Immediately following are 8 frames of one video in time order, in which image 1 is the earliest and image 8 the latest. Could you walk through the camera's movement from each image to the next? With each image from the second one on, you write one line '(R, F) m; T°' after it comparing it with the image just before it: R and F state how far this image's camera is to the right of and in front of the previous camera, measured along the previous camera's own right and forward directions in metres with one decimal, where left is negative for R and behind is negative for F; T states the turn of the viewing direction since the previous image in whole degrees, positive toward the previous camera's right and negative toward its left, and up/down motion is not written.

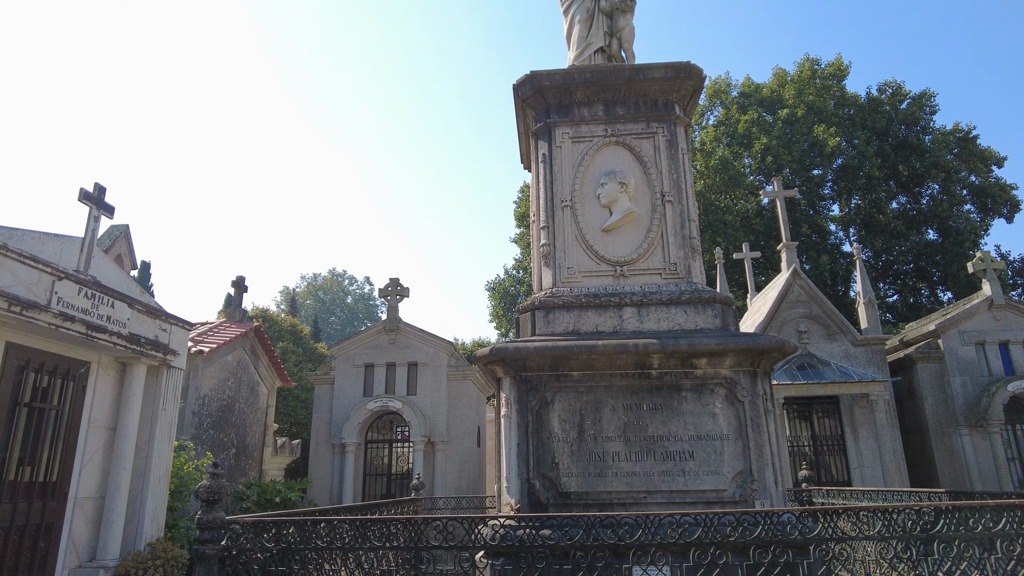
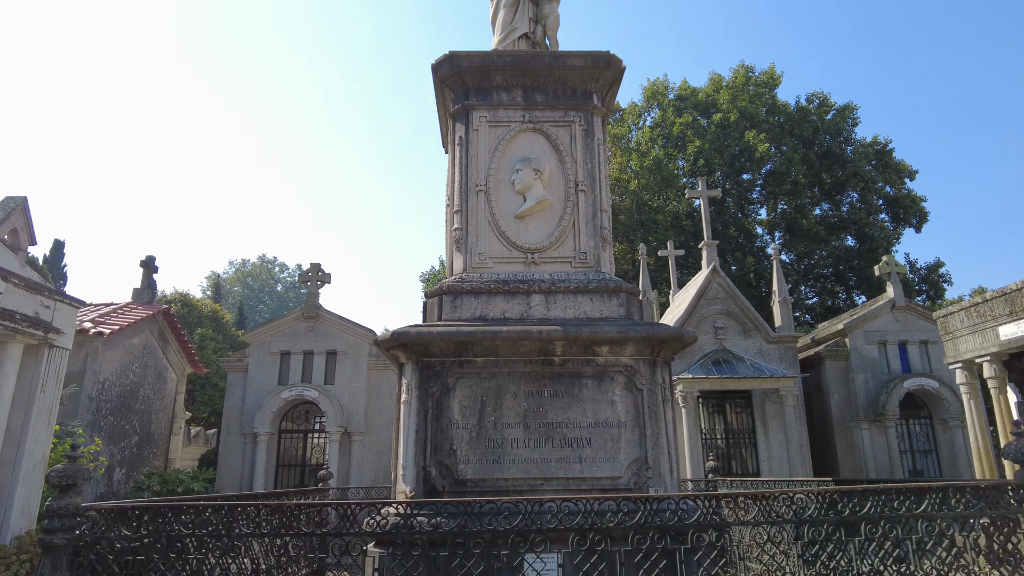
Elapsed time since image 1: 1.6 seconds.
(+0.3, +0.1) m; +5°
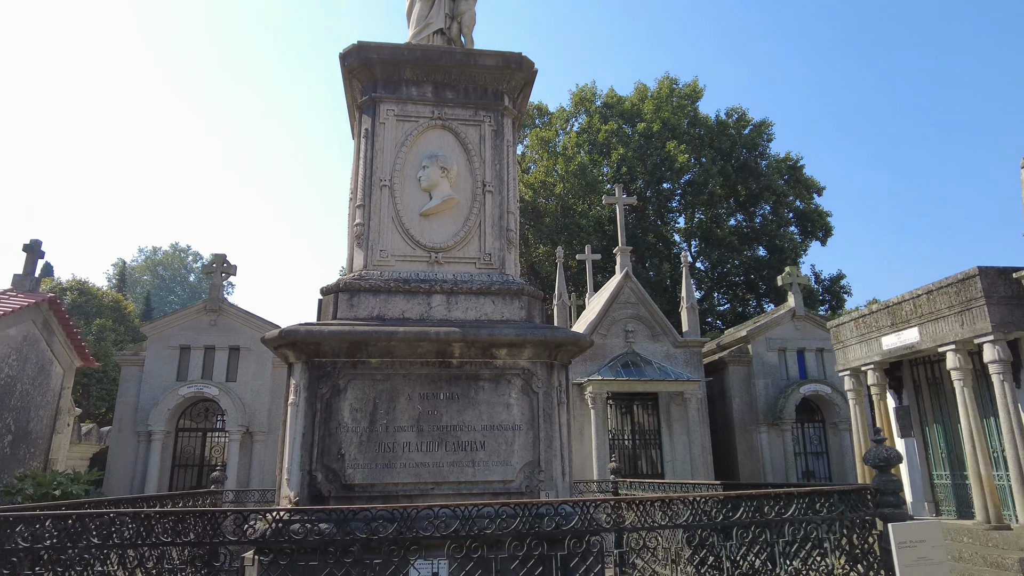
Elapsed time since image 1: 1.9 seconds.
(+0.2, +0.1) m; +6°
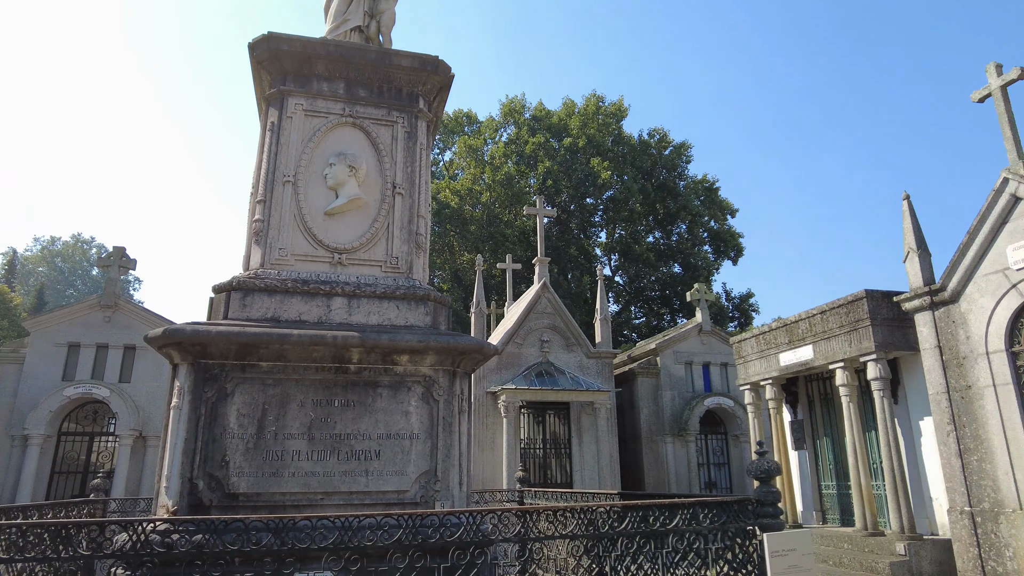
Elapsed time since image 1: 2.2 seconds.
(+0.2, +0.1) m; +7°
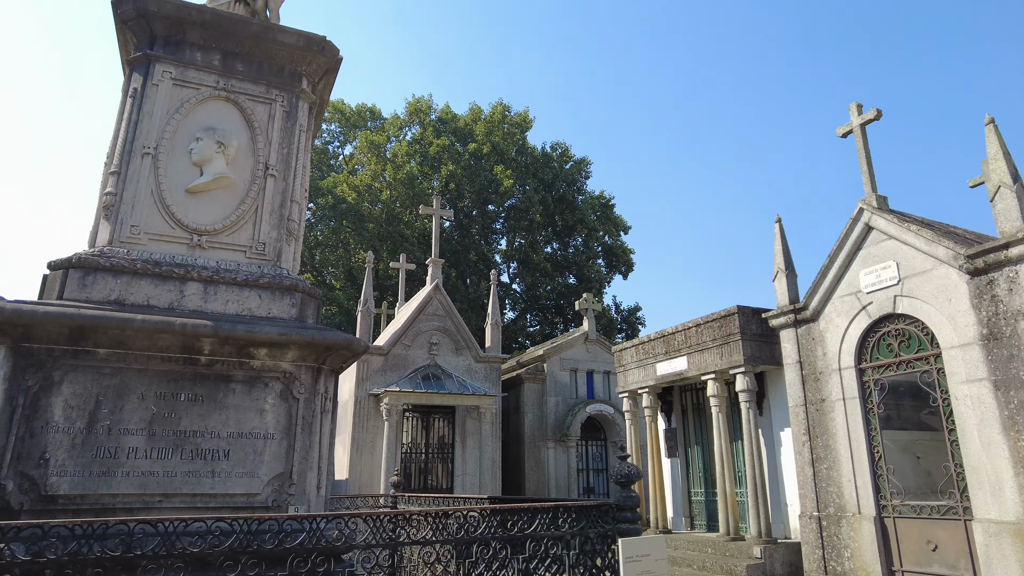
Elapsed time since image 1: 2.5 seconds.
(+0.2, +0.1) m; +9°
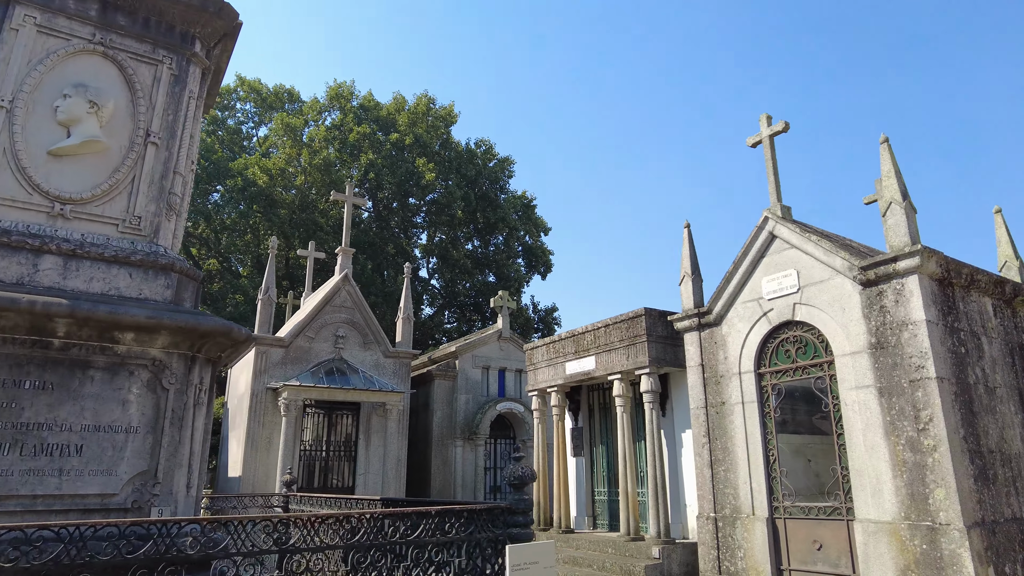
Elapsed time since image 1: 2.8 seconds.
(+0.1, +0.2) m; +7°
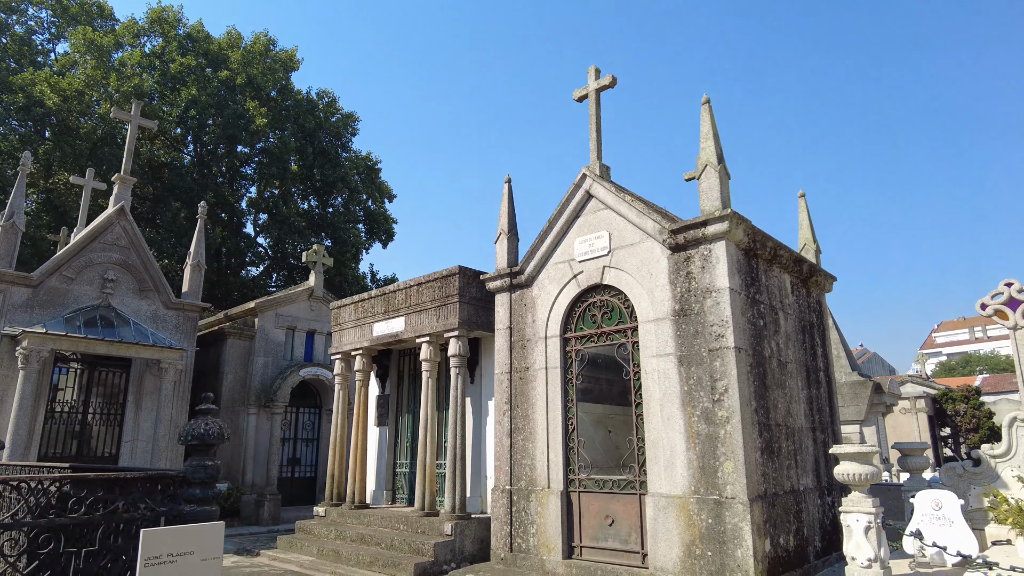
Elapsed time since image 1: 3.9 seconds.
(+0.6, +0.9) m; +13°
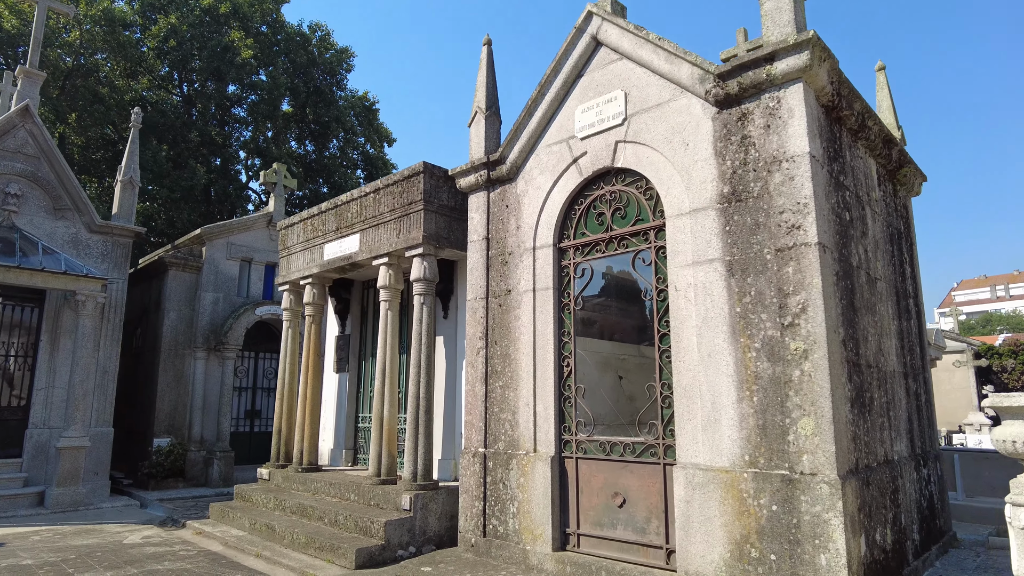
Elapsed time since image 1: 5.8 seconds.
(+0.3, +2.1) m; -1°
